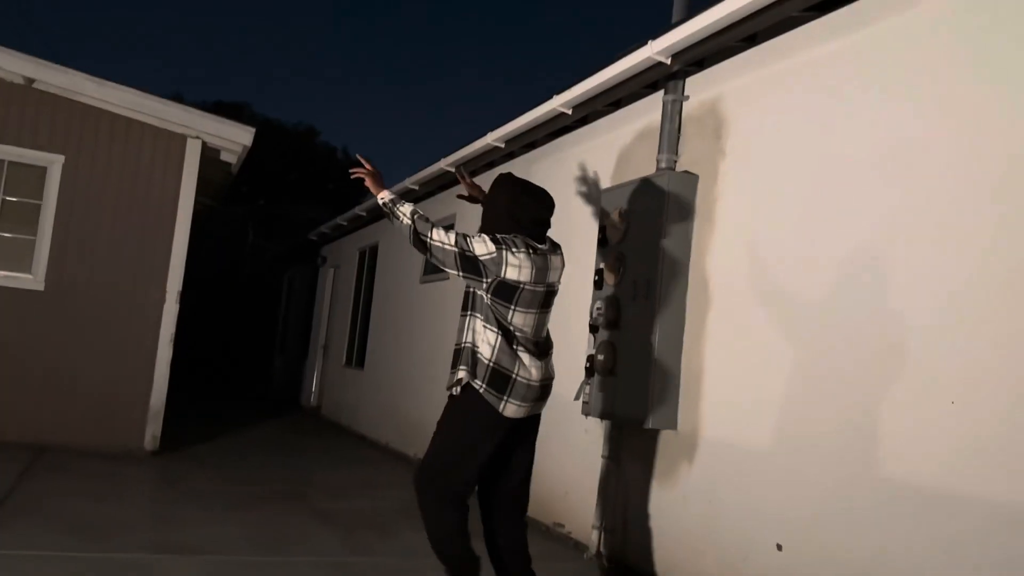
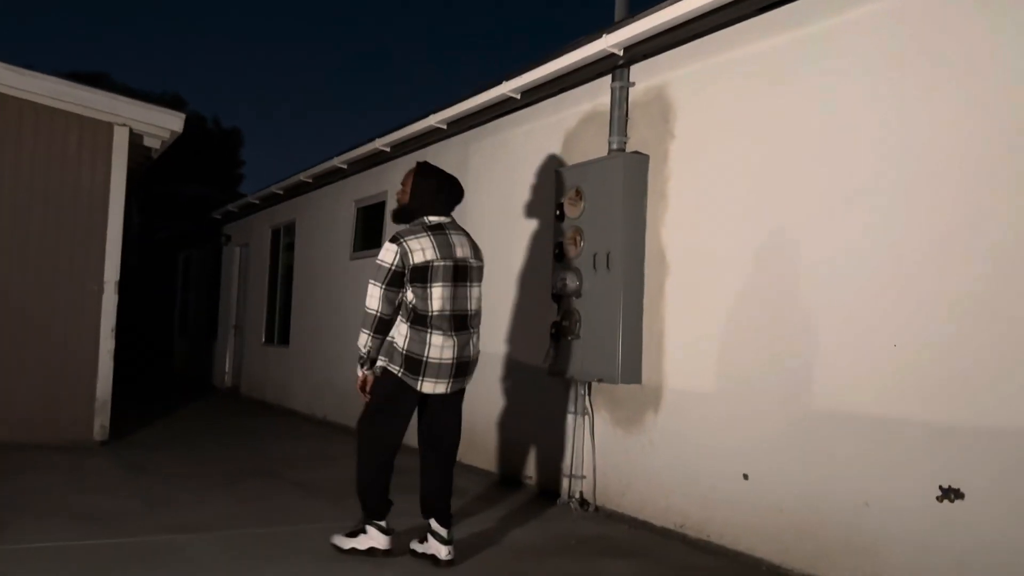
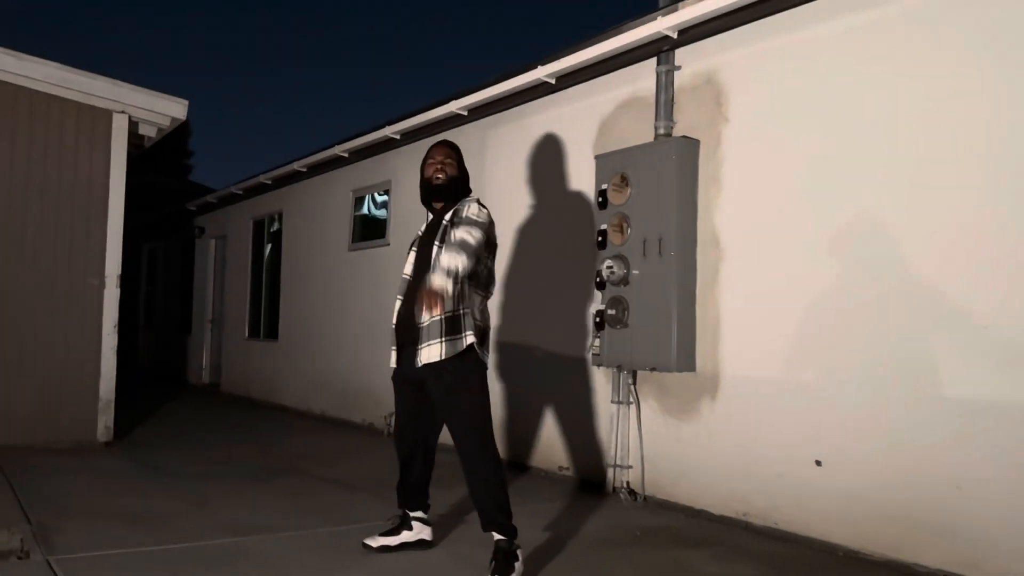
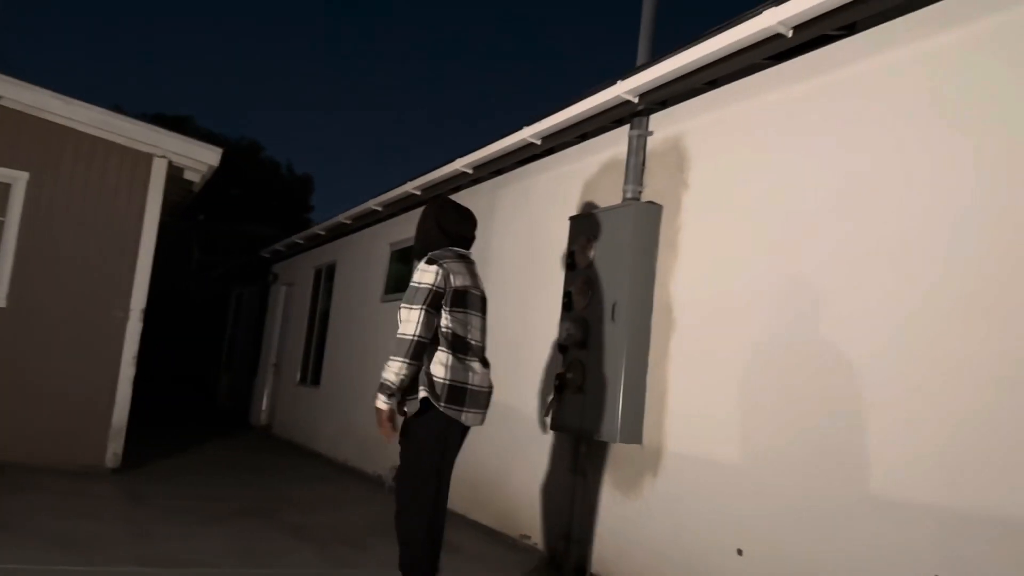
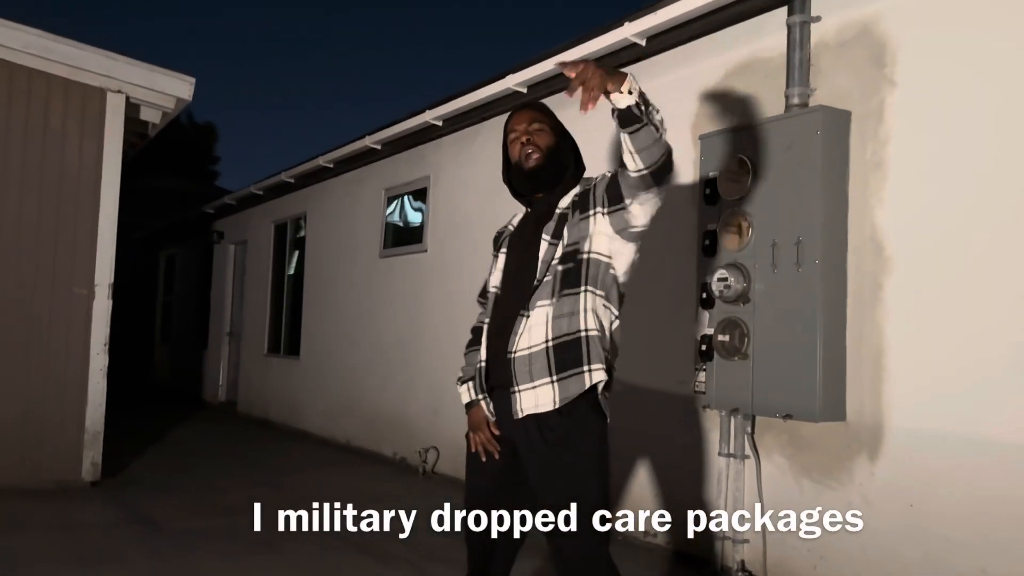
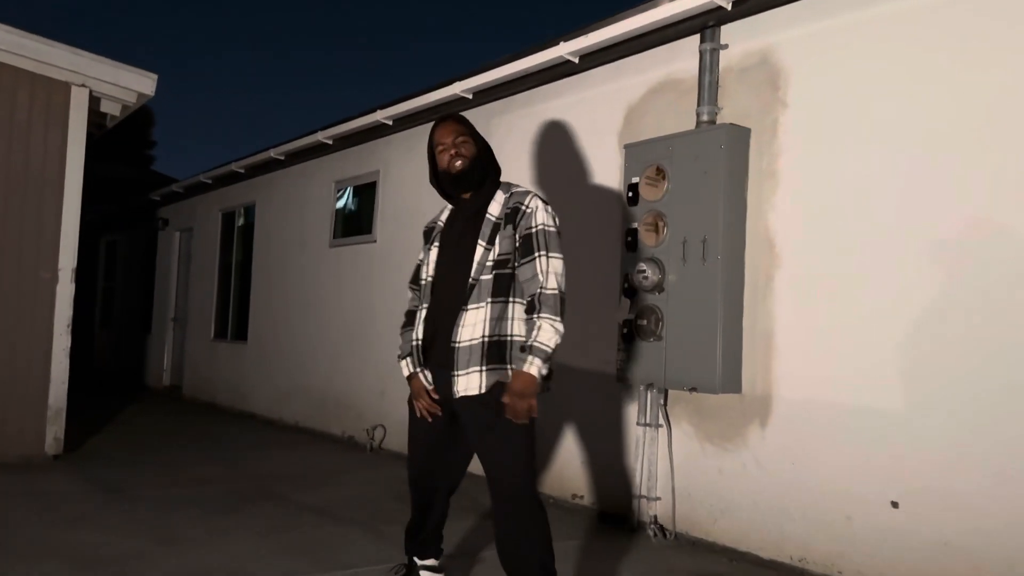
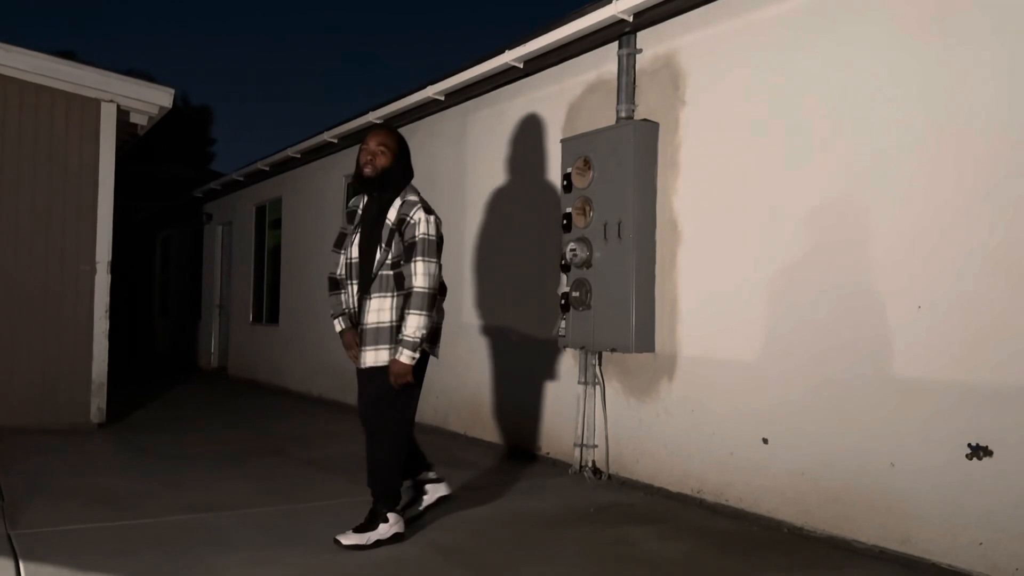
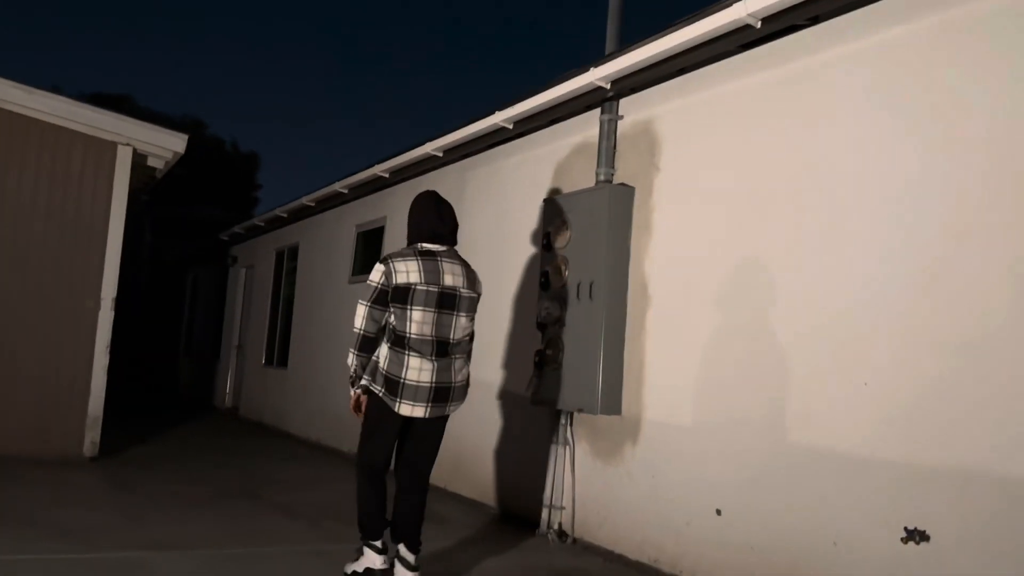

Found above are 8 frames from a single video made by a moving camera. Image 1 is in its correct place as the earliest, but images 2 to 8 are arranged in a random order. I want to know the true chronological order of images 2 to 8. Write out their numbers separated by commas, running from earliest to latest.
4, 8, 2, 7, 3, 6, 5
